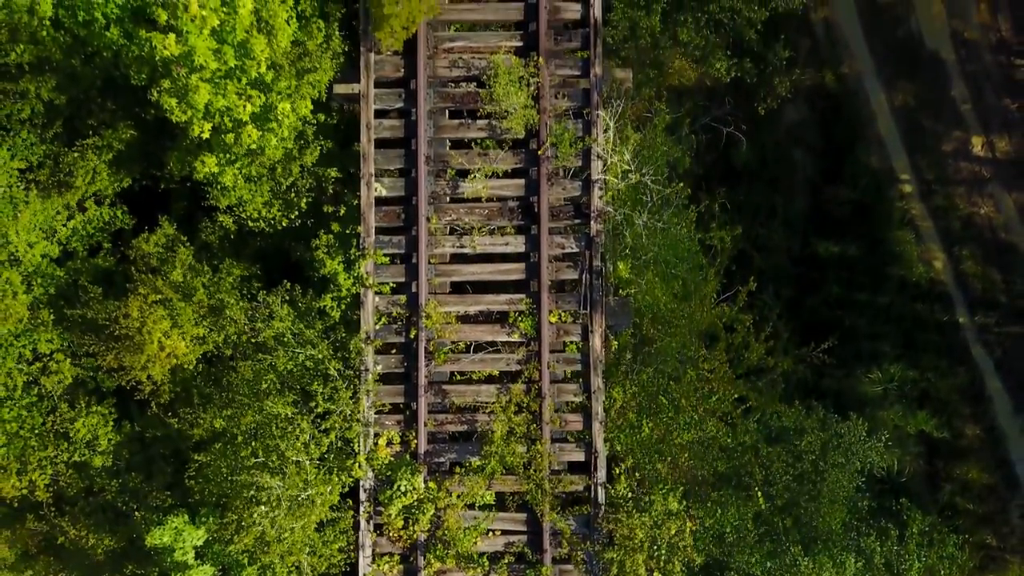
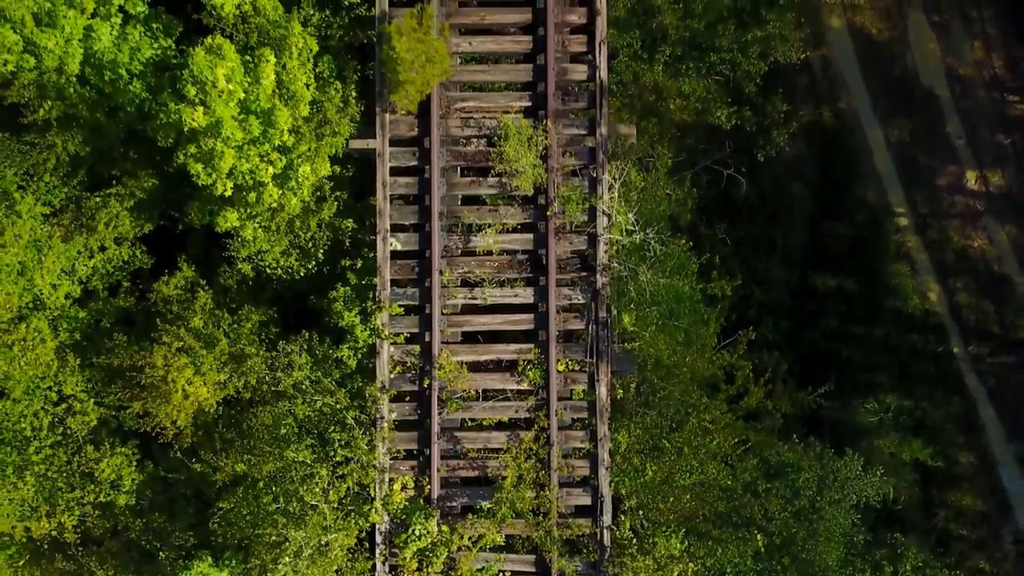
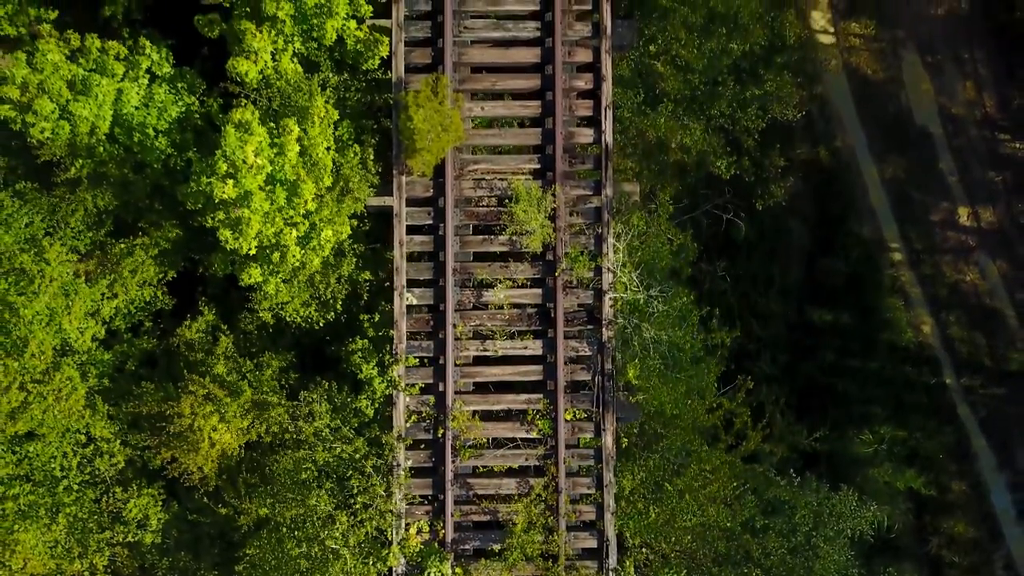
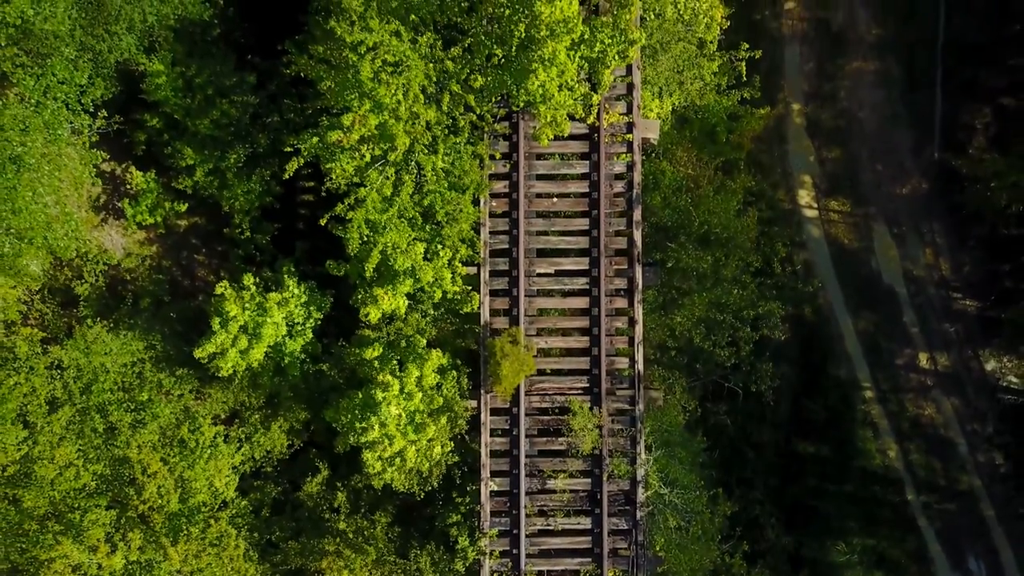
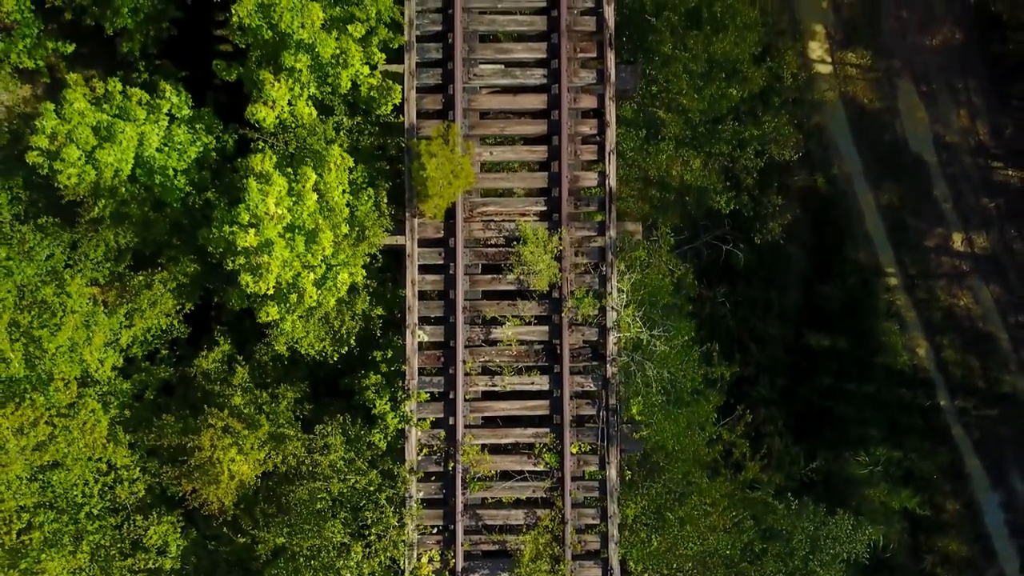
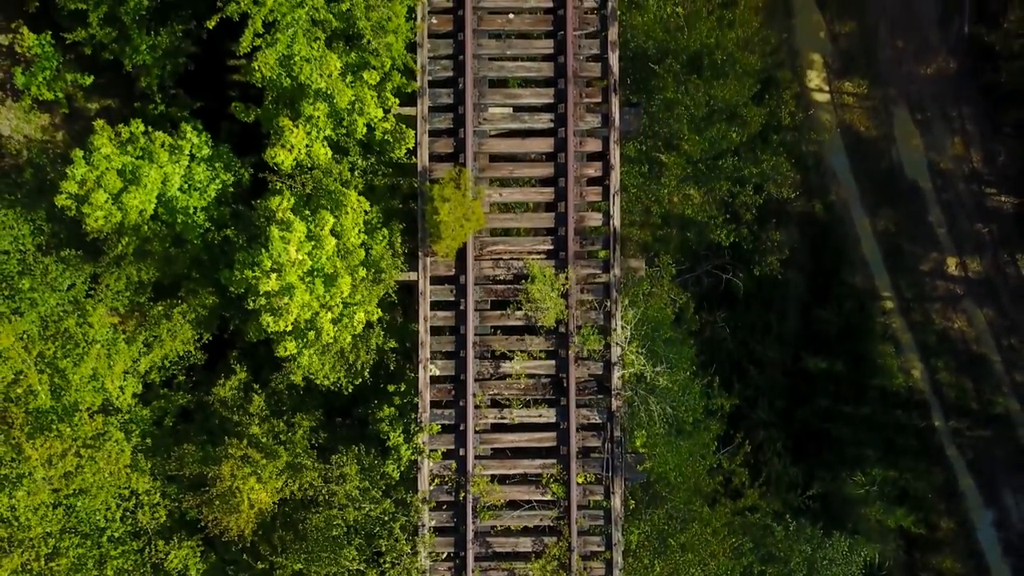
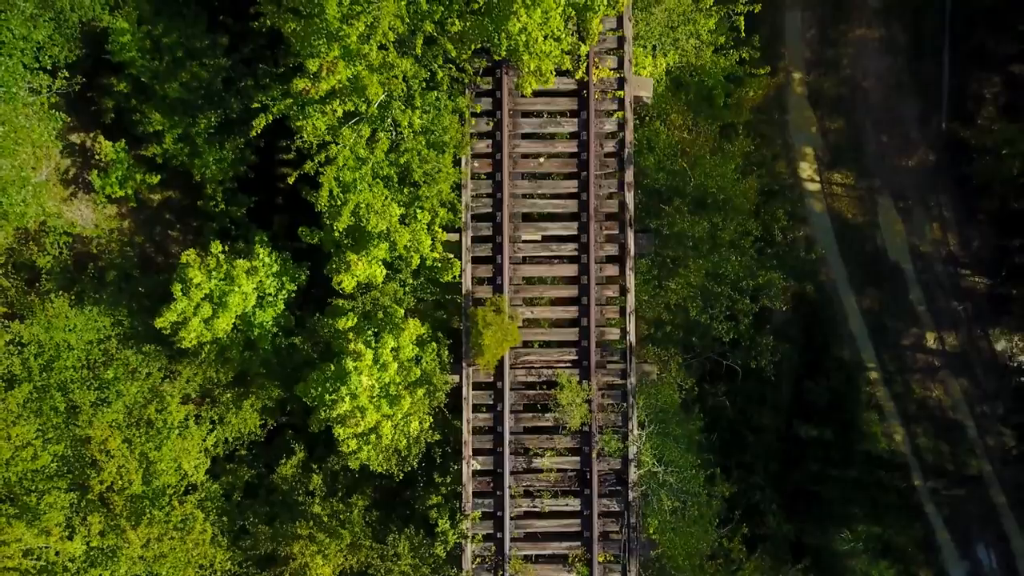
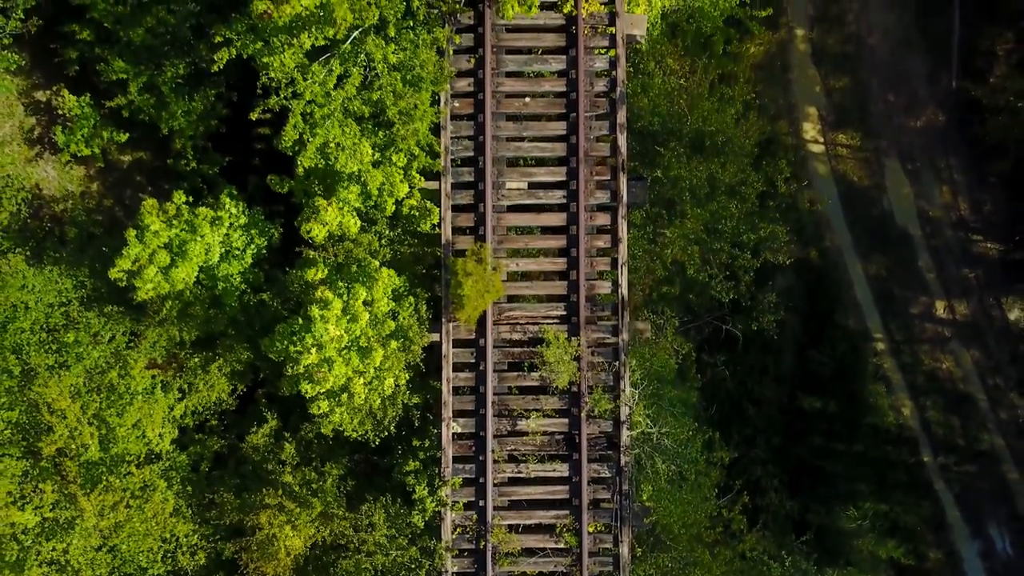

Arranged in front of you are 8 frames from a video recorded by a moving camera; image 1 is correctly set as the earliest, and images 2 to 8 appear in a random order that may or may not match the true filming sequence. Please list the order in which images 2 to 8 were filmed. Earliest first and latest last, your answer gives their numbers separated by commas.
2, 3, 5, 6, 8, 7, 4
